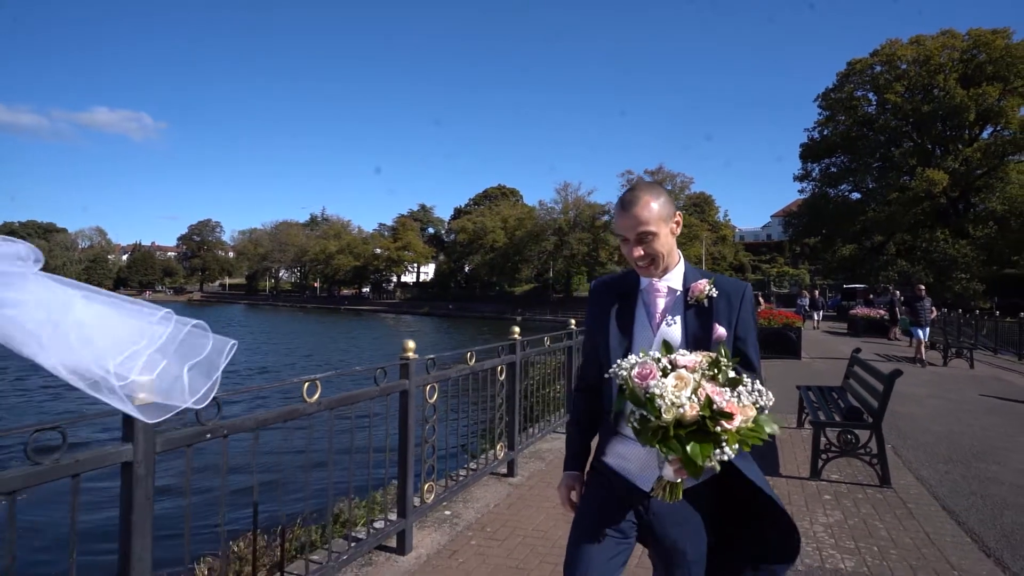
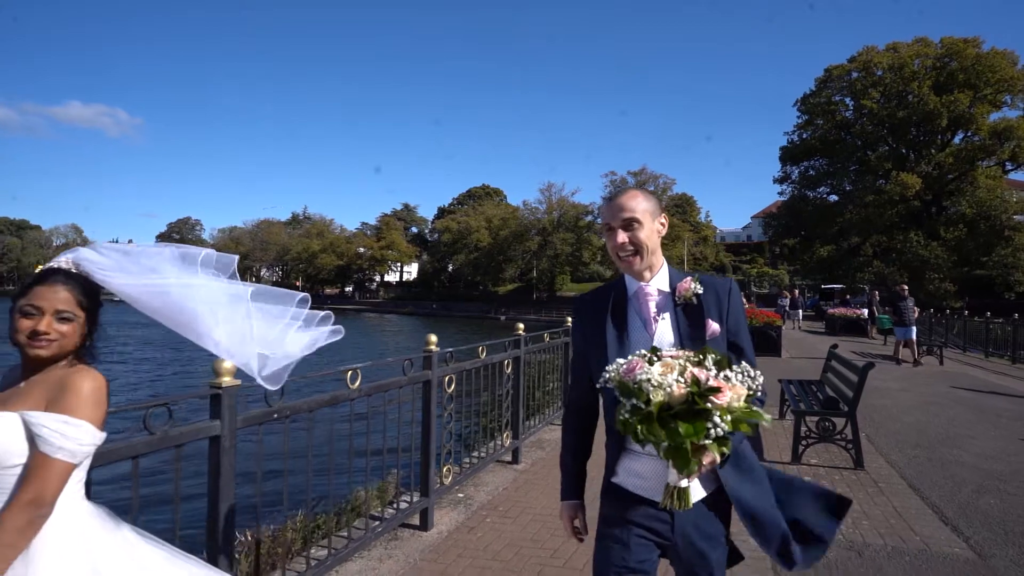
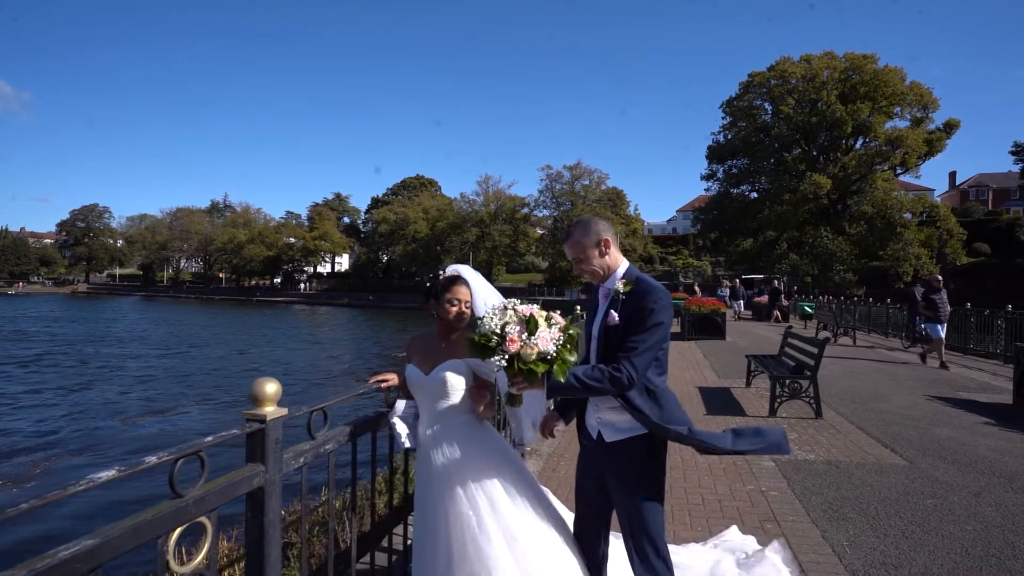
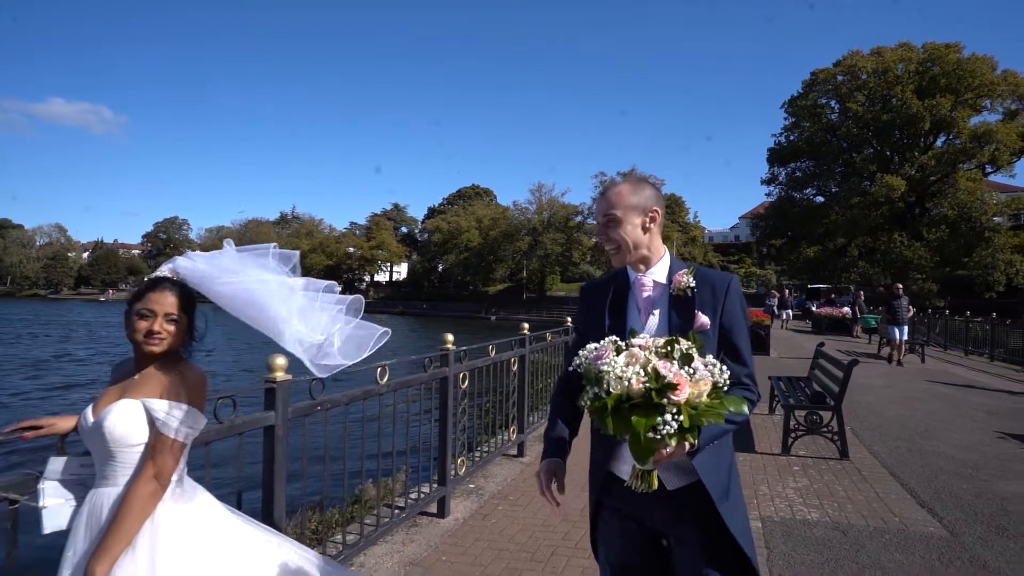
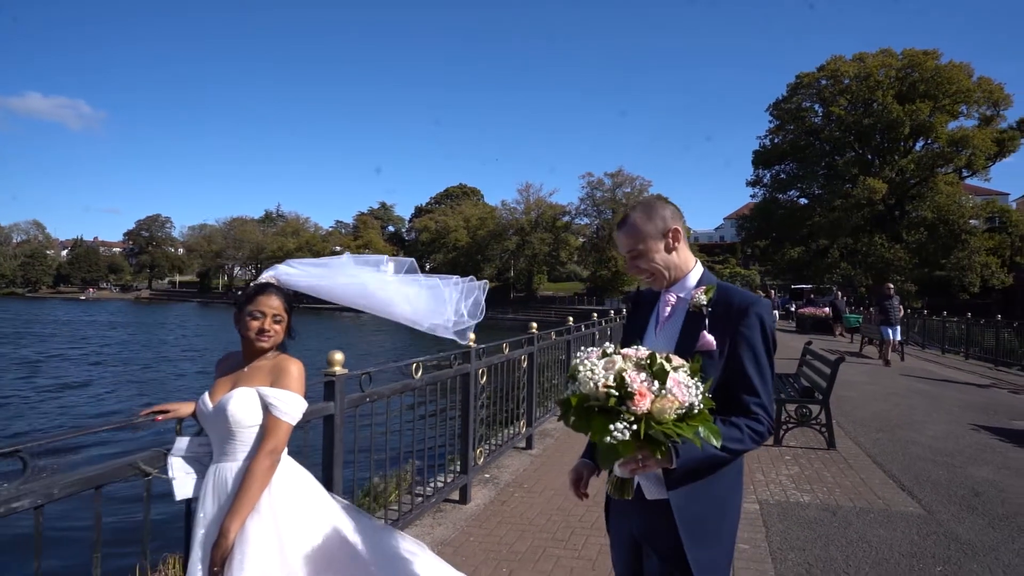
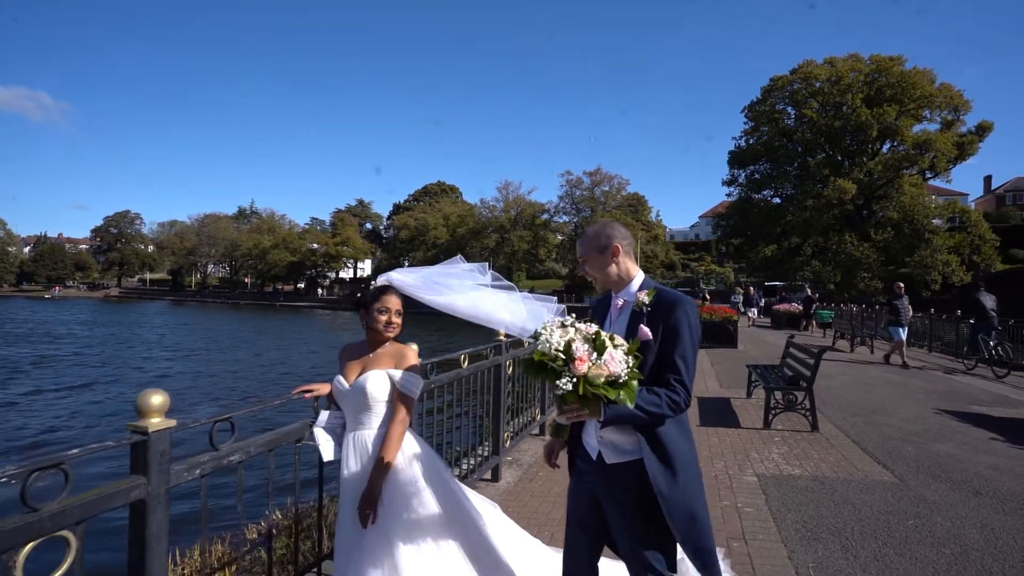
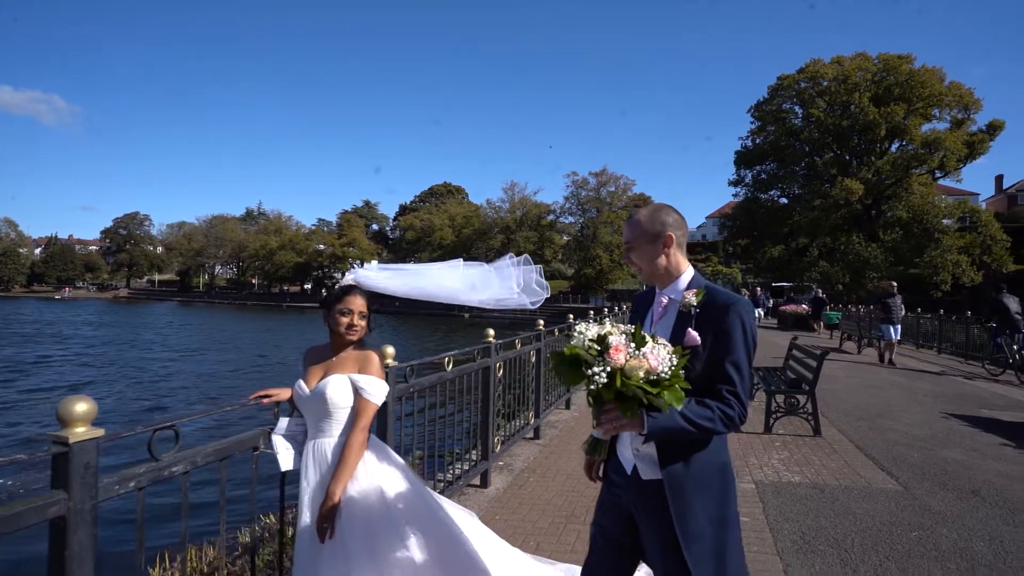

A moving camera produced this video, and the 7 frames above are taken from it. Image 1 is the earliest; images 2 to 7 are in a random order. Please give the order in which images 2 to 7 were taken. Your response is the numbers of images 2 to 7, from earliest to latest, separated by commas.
2, 4, 5, 7, 6, 3
